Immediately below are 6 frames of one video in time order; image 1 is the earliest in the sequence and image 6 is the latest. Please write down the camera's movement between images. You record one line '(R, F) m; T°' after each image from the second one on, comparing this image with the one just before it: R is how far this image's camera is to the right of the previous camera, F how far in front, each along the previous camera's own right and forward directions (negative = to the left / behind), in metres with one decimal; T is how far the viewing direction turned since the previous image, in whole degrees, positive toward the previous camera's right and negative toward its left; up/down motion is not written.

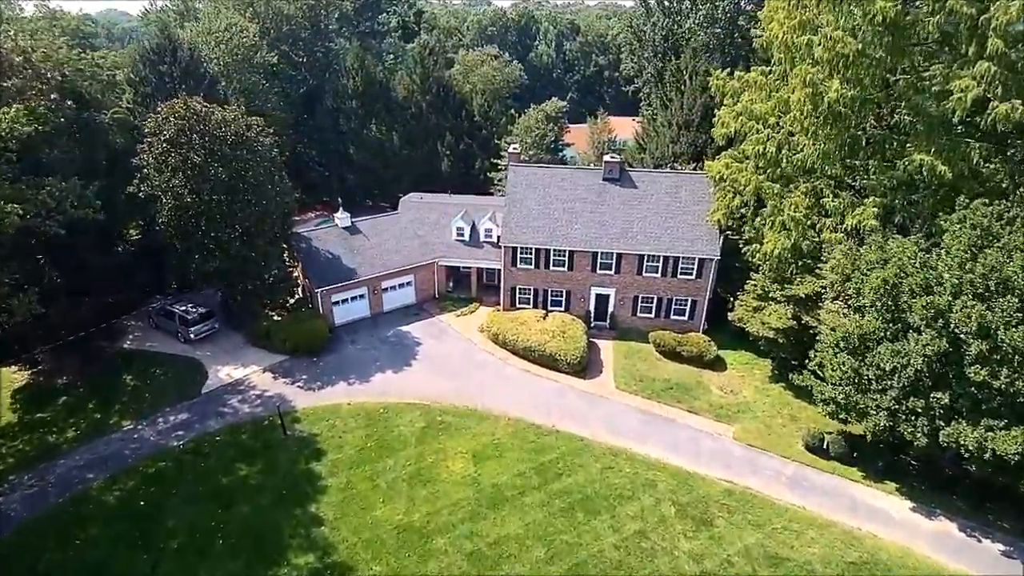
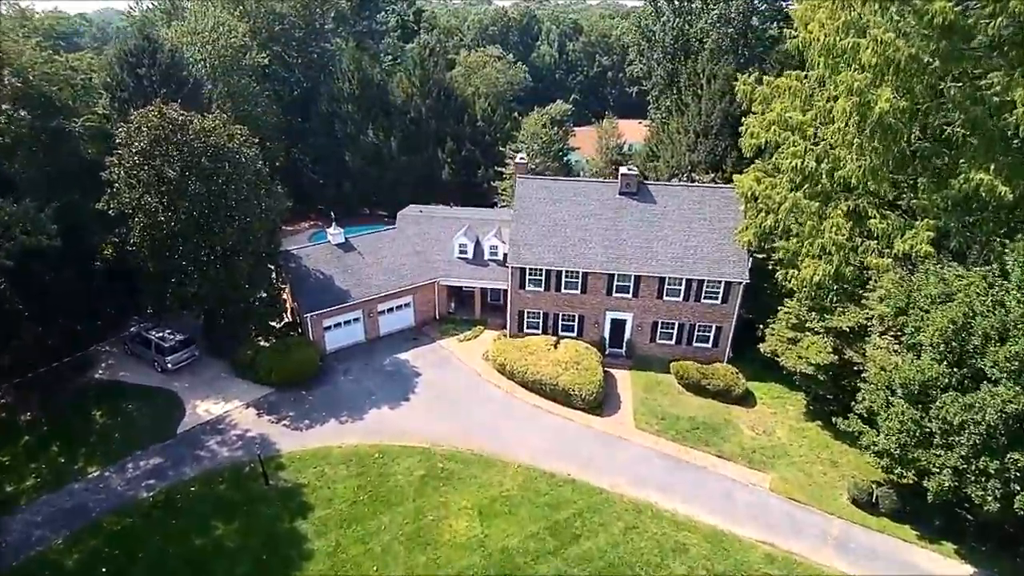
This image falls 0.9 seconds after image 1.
(-0.3, +2.8) m; 0°
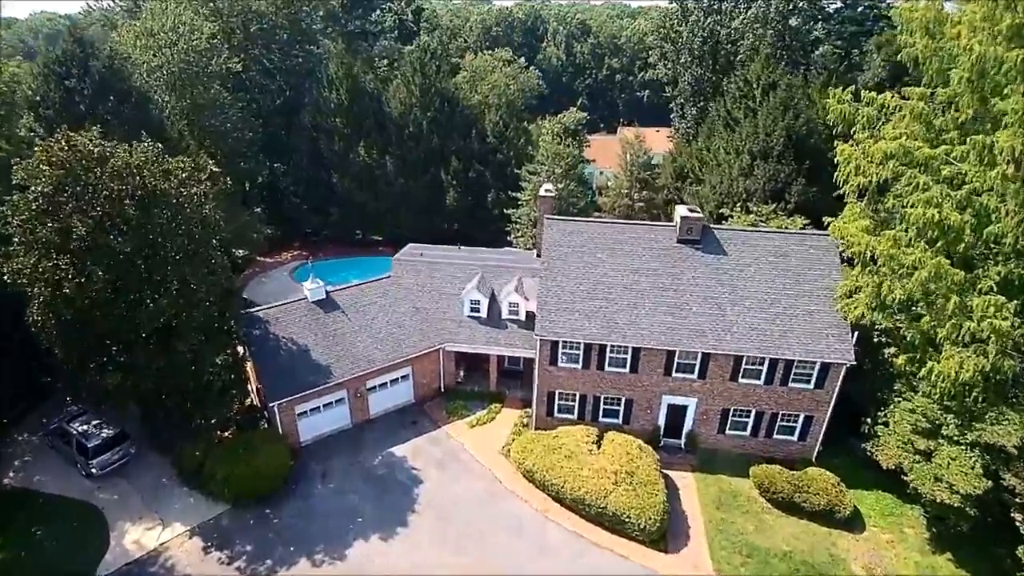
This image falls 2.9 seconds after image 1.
(-0.9, +6.8) m; 0°
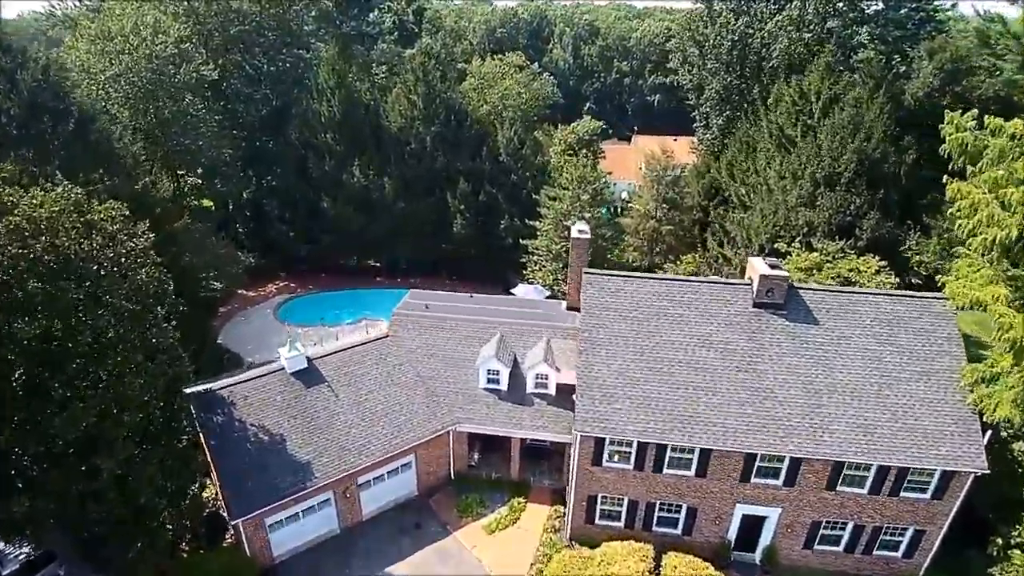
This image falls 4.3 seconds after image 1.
(-0.8, +5.1) m; 0°
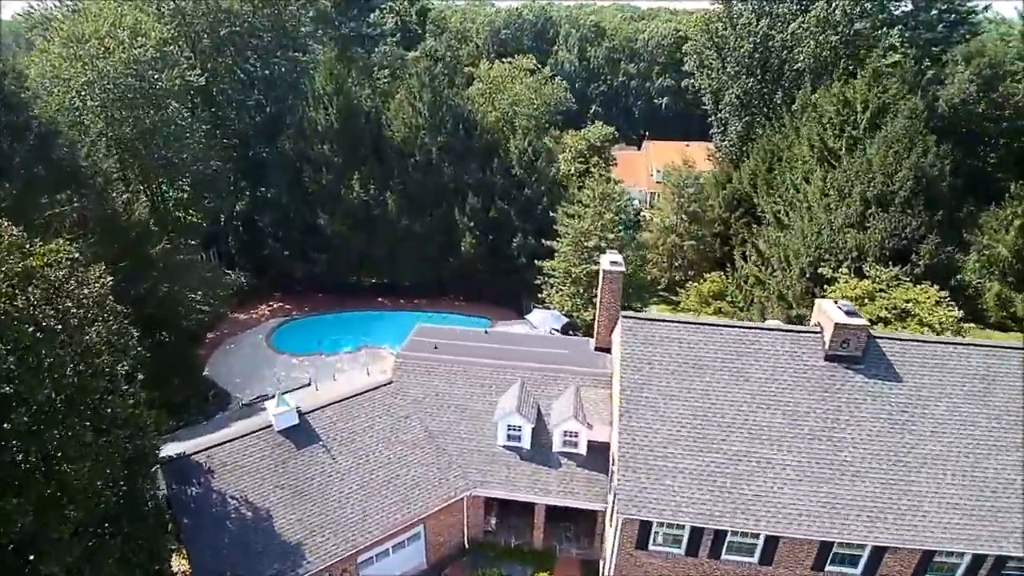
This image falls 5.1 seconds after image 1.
(-0.6, +2.9) m; 0°
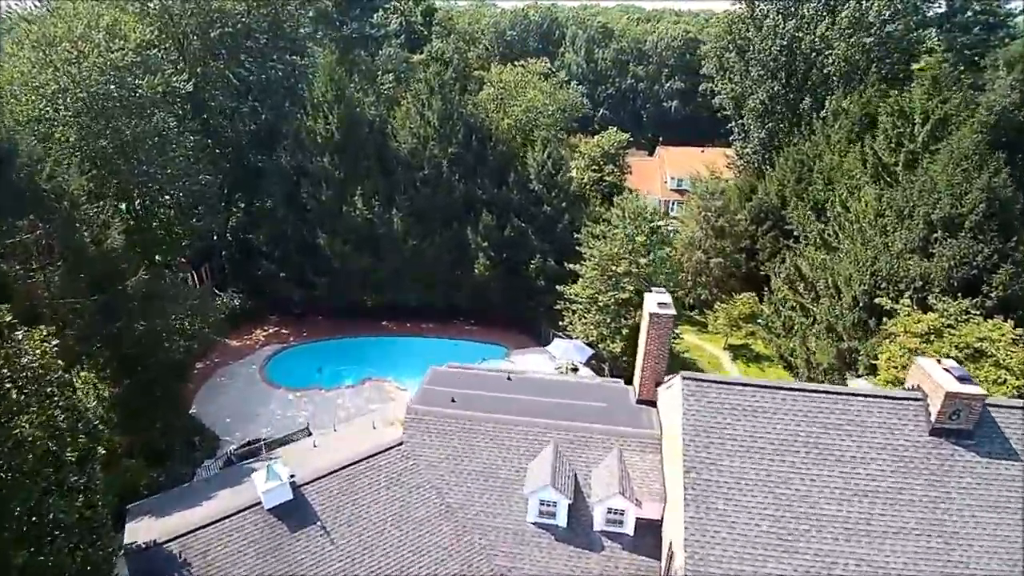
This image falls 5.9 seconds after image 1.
(-0.7, +2.8) m; 0°
